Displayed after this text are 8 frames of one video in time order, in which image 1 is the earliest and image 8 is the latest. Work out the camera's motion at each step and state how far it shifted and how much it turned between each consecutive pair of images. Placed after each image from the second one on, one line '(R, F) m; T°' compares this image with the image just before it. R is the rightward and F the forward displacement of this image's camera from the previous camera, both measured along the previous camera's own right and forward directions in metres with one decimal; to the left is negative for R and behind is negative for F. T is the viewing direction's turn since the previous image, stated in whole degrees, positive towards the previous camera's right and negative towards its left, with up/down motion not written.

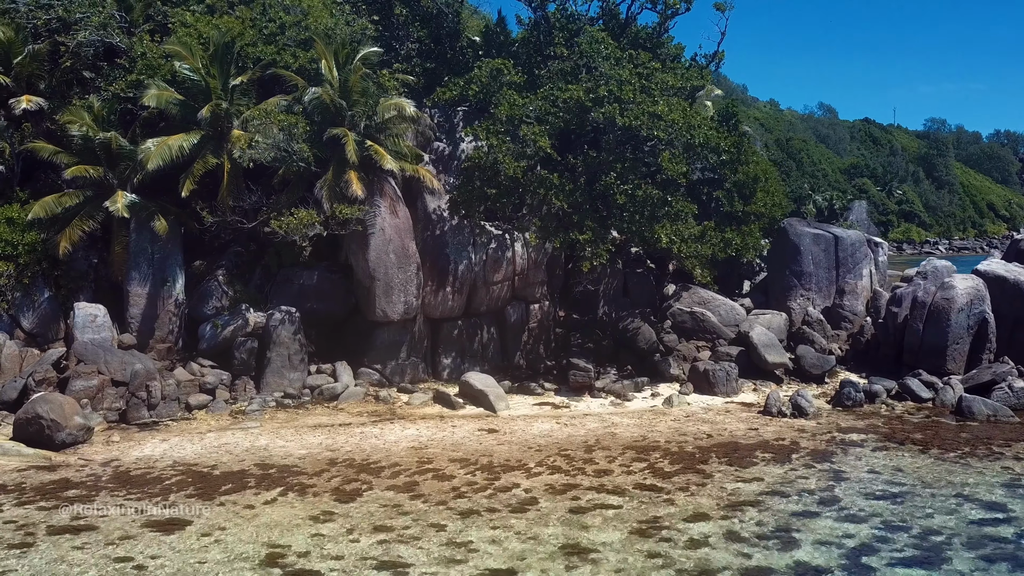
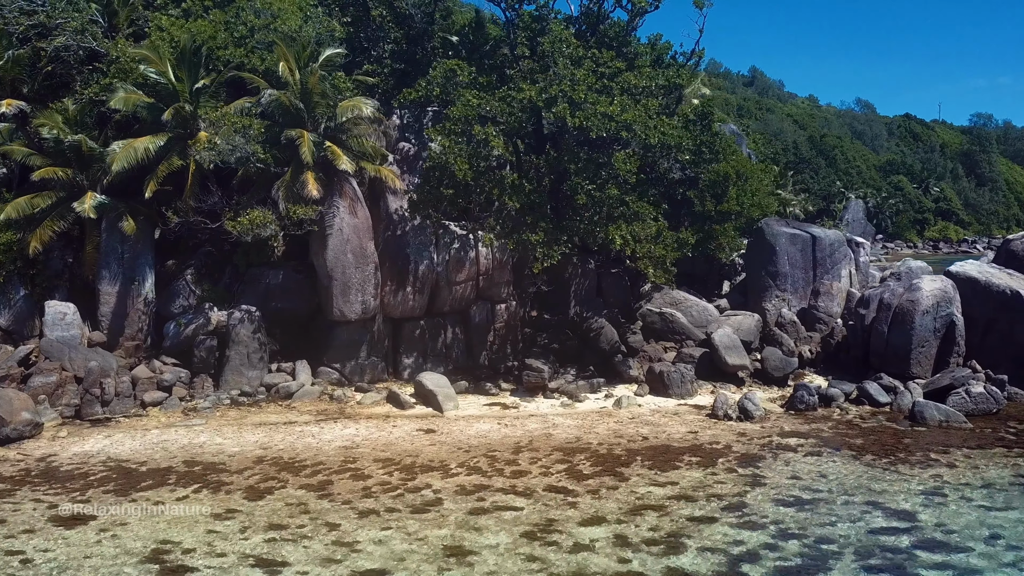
(+1.8, 0.0) m; -3°
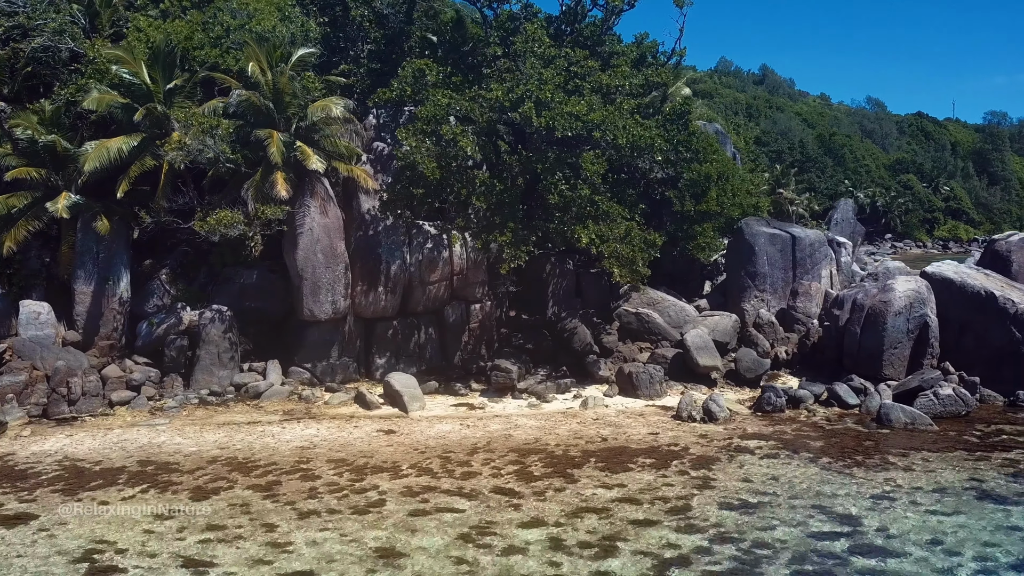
(+0.9, +0.1) m; -1°
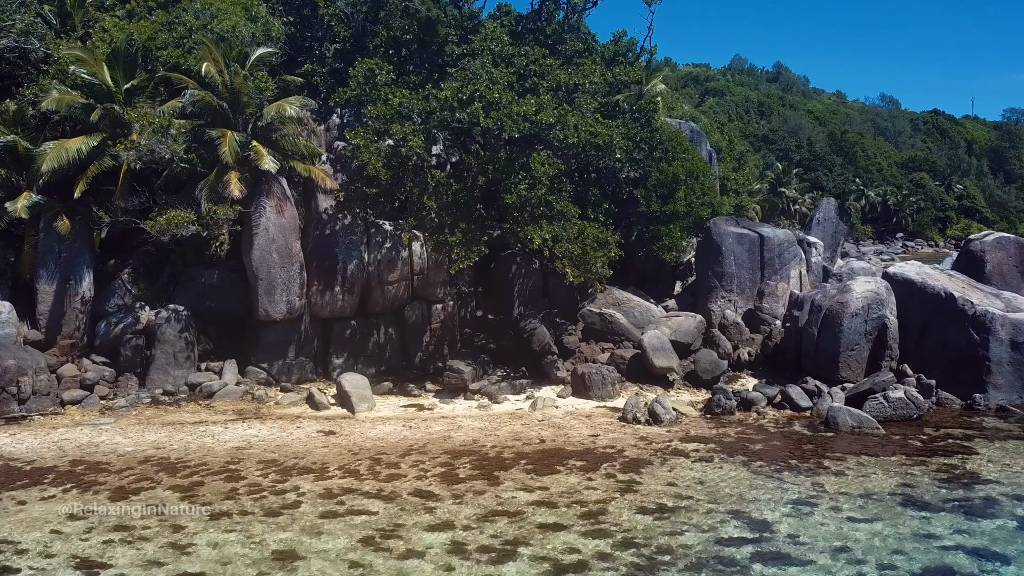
(+1.4, +0.1) m; -1°
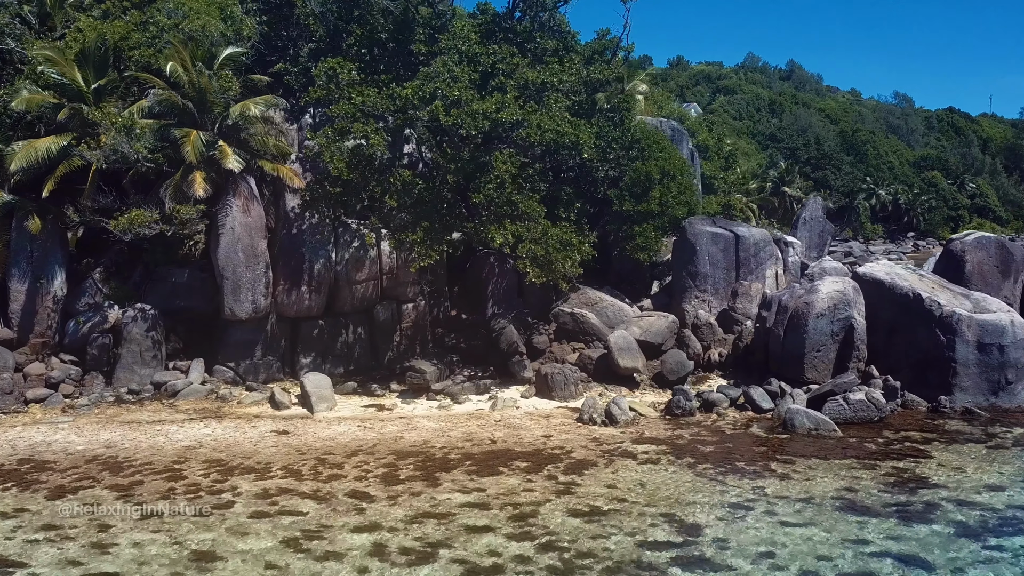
(+1.1, +0.1) m; -1°
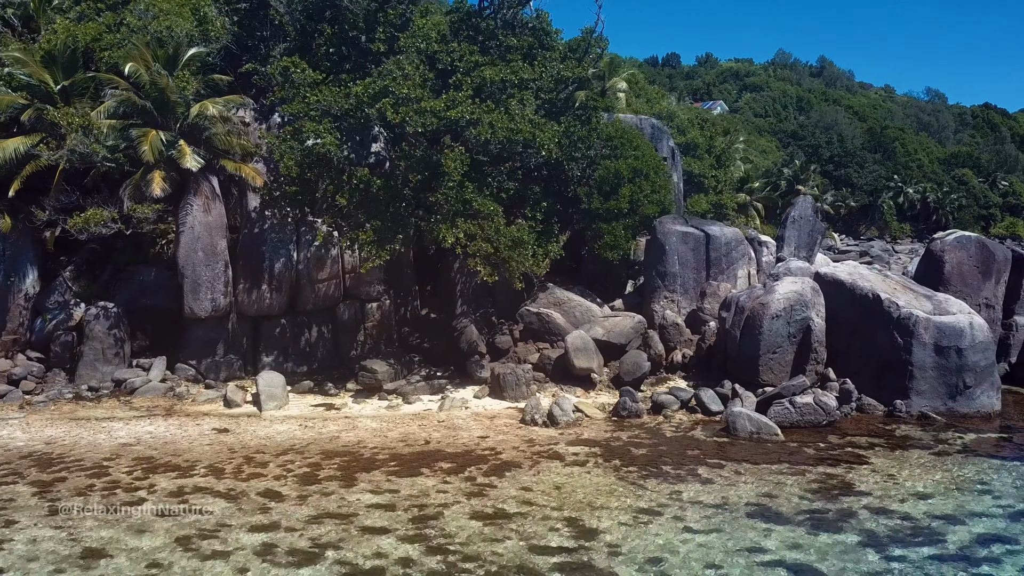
(+1.7, +0.1) m; -2°
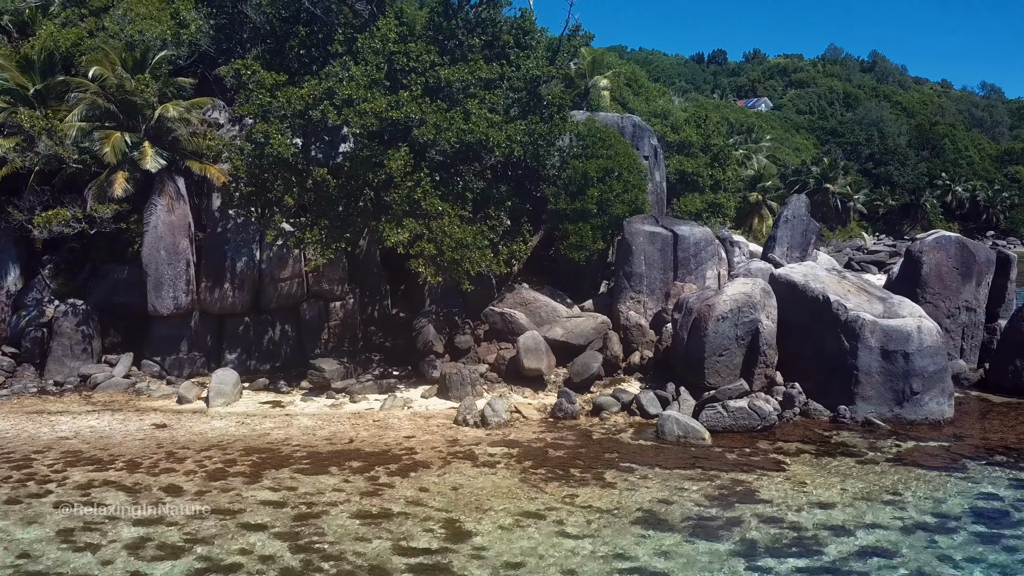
(+2.1, +0.1) m; -4°
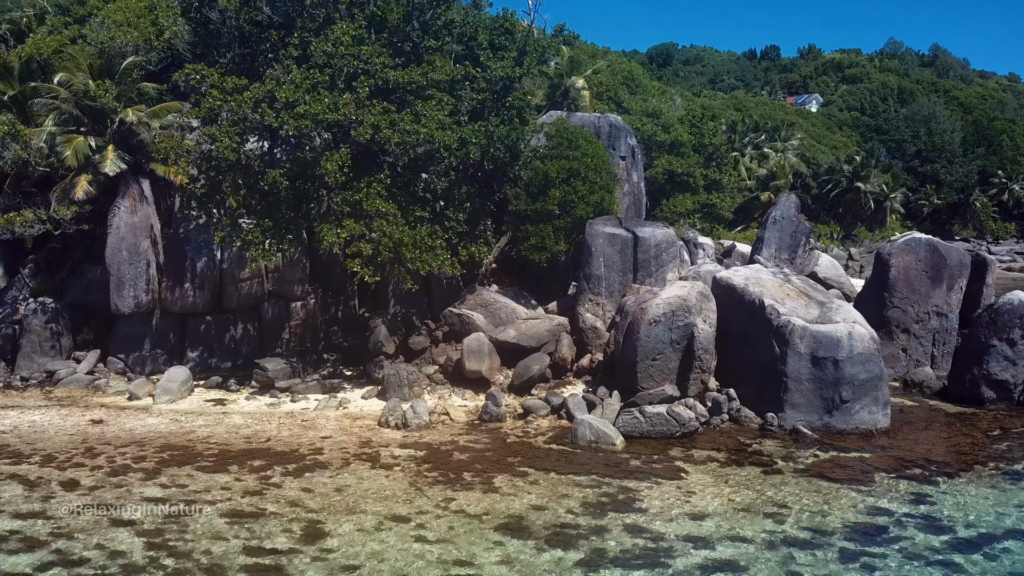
(+2.4, +0.1) m; -4°
